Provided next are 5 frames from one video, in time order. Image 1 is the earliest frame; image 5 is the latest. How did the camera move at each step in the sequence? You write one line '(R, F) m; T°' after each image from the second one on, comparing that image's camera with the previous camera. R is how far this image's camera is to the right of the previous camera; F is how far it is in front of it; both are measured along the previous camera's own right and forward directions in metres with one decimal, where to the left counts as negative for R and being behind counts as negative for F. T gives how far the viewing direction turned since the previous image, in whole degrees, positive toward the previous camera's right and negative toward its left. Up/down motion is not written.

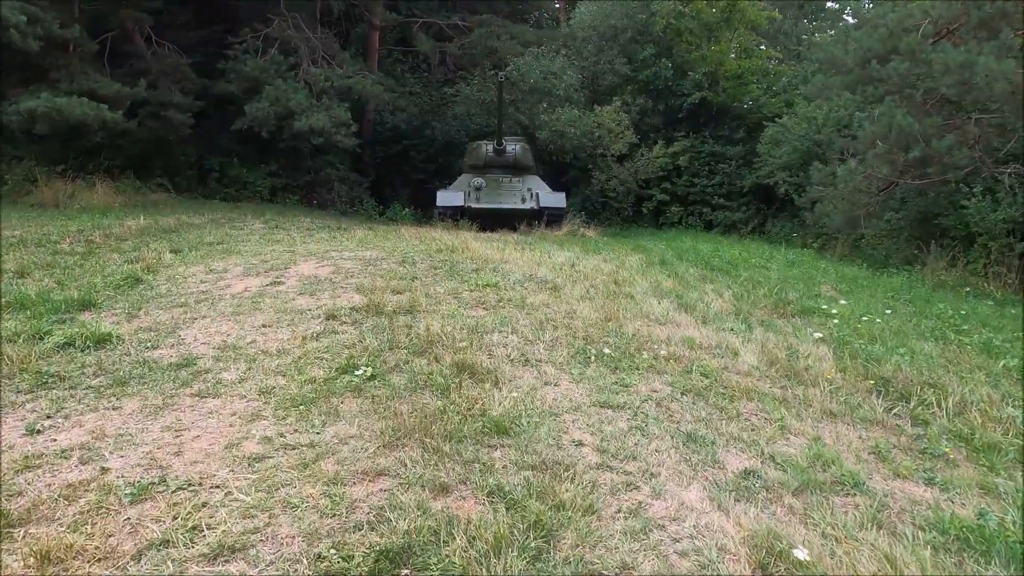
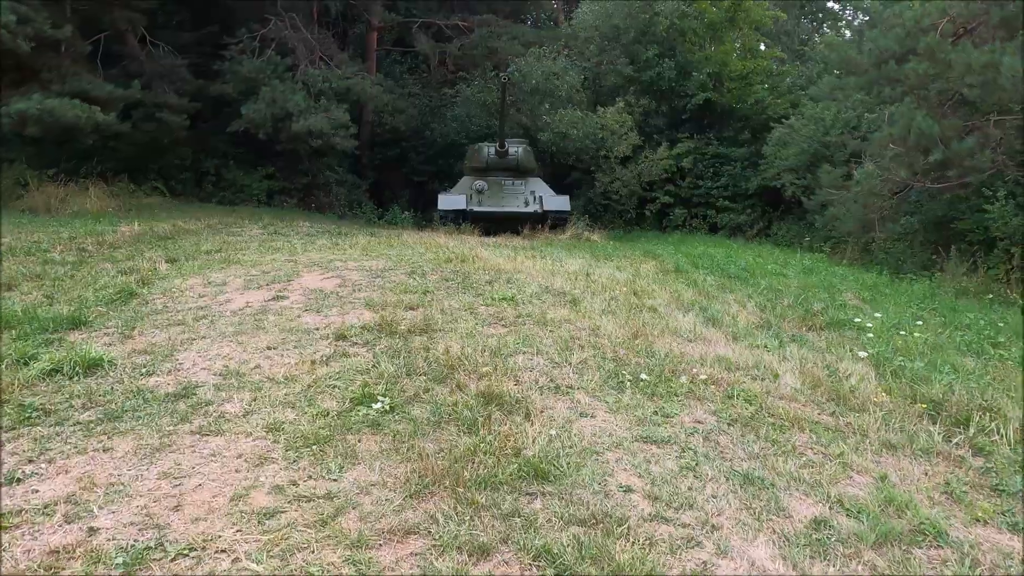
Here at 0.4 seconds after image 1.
(-0.1, +0.3) m; 0°
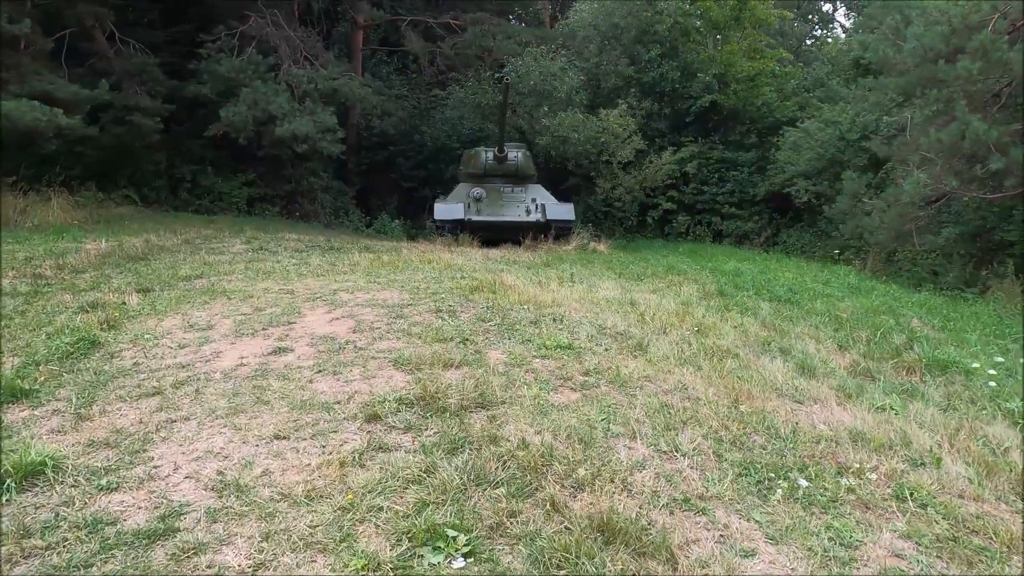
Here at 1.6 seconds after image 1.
(-0.4, +0.8) m; +2°
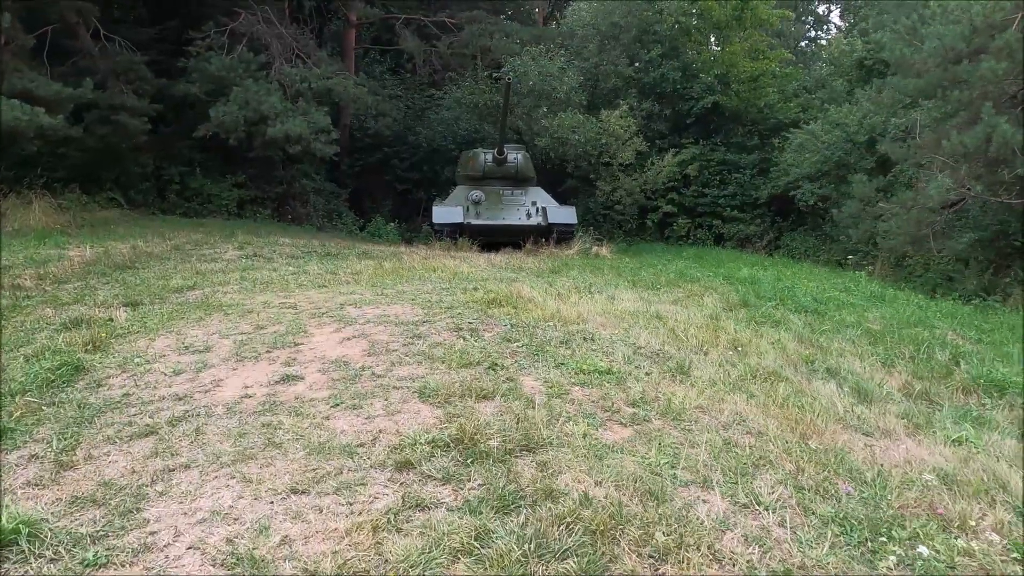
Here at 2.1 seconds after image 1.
(-0.2, +0.3) m; +1°
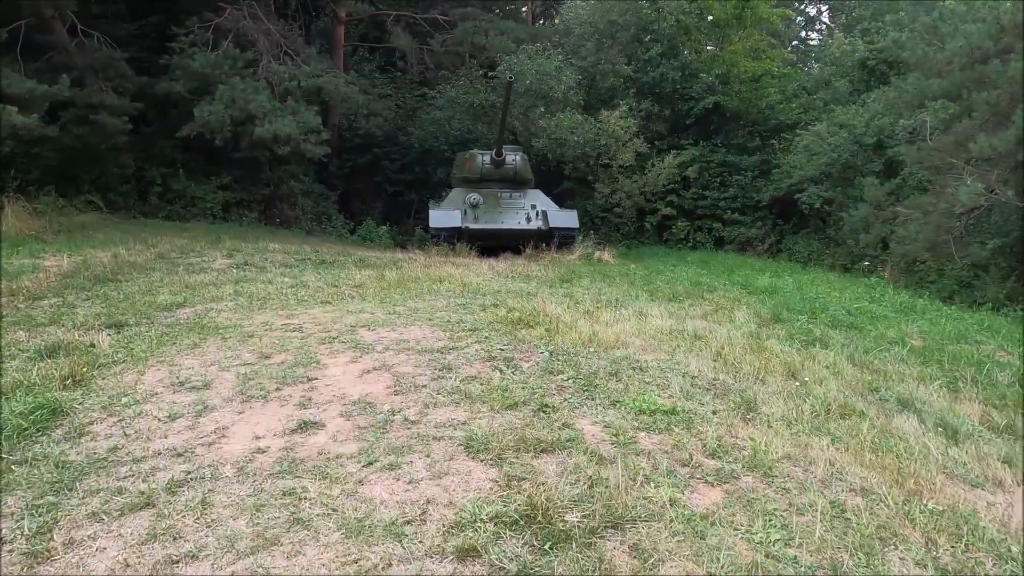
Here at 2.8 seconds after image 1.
(-0.3, +0.4) m; +1°
